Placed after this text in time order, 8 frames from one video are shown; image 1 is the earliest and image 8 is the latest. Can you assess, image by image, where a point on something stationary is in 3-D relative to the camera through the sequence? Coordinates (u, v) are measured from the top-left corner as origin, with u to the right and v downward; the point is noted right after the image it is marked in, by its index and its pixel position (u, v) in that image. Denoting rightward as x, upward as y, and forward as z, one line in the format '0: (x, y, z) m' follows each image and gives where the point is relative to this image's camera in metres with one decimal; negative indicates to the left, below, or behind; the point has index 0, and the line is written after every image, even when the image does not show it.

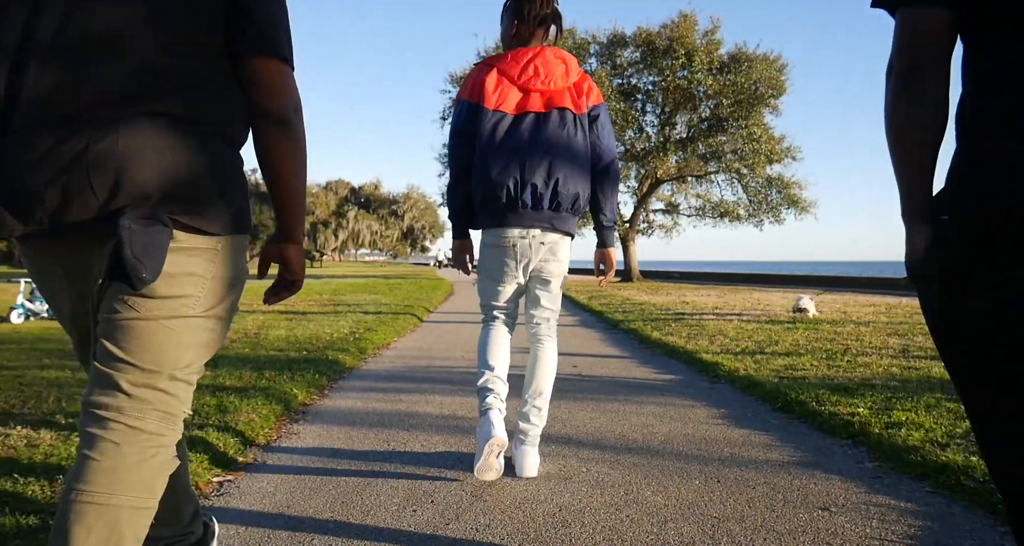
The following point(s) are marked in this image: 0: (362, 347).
0: (-1.6, -0.8, +7.2) m
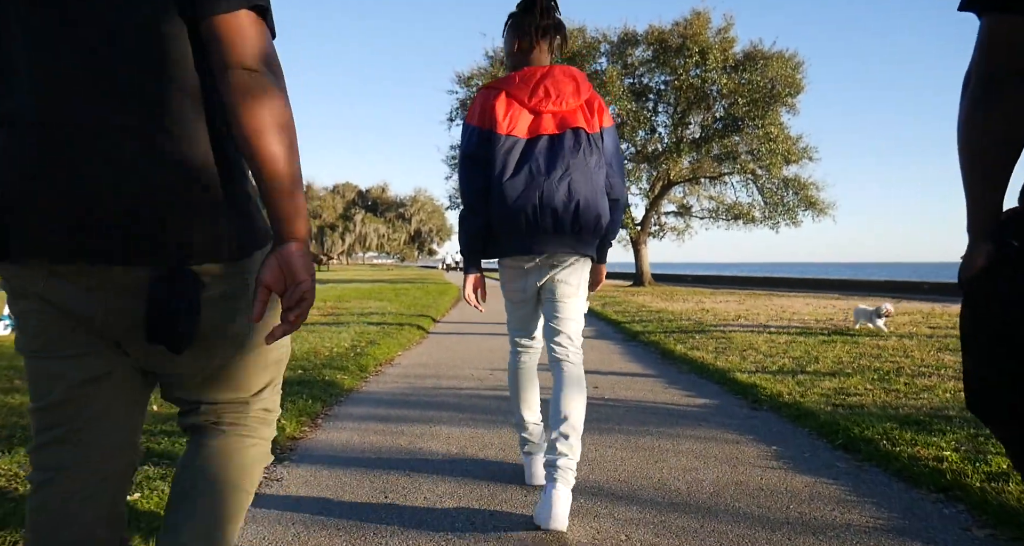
0: (-1.5, -0.9, +6.6) m
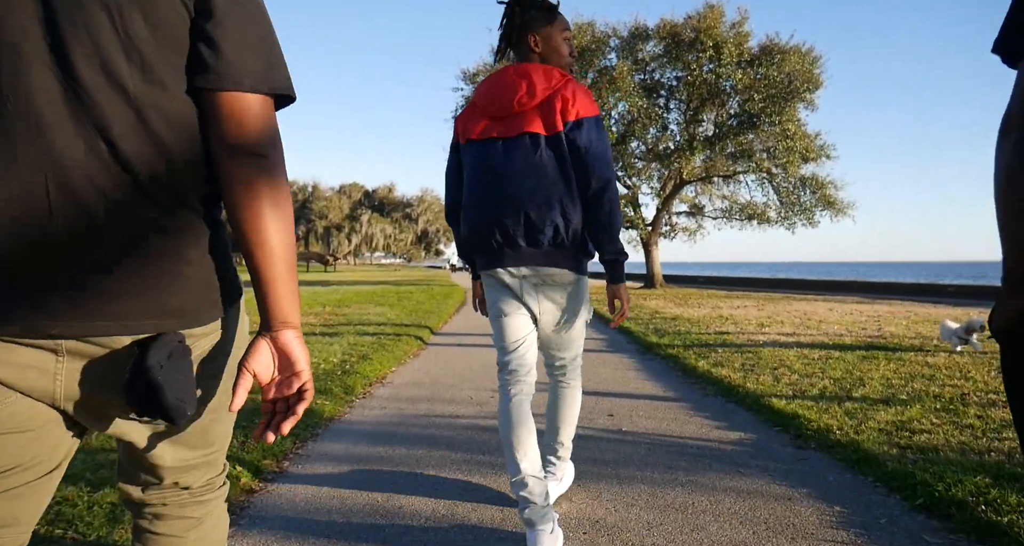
0: (-1.5, -1.0, +5.9) m
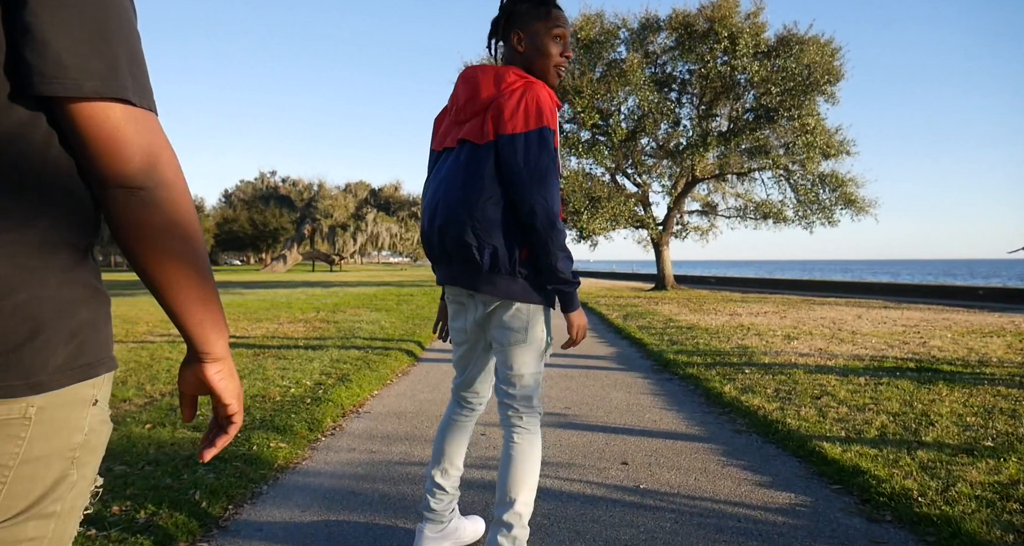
0: (-1.5, -1.1, +5.1) m
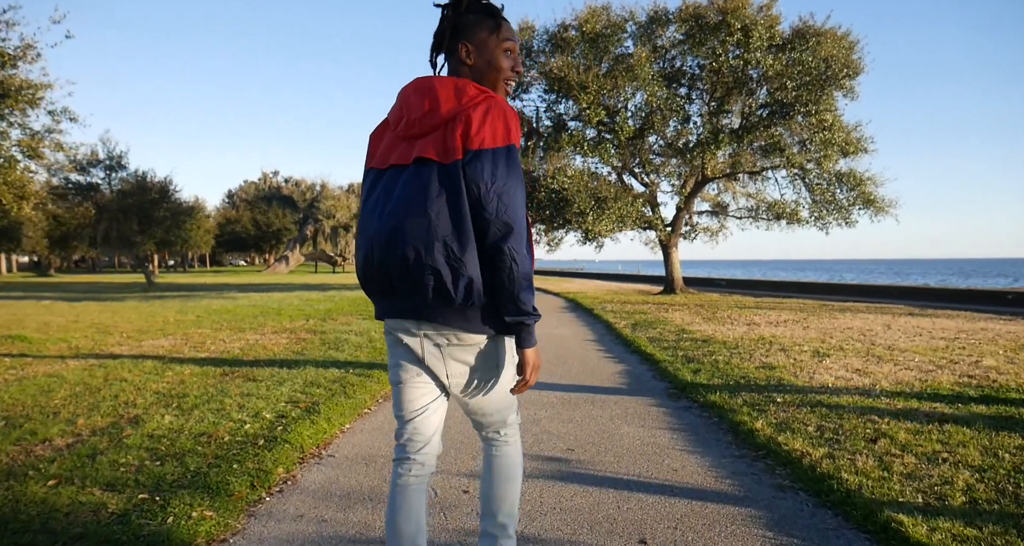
0: (-1.6, -1.2, +4.2) m
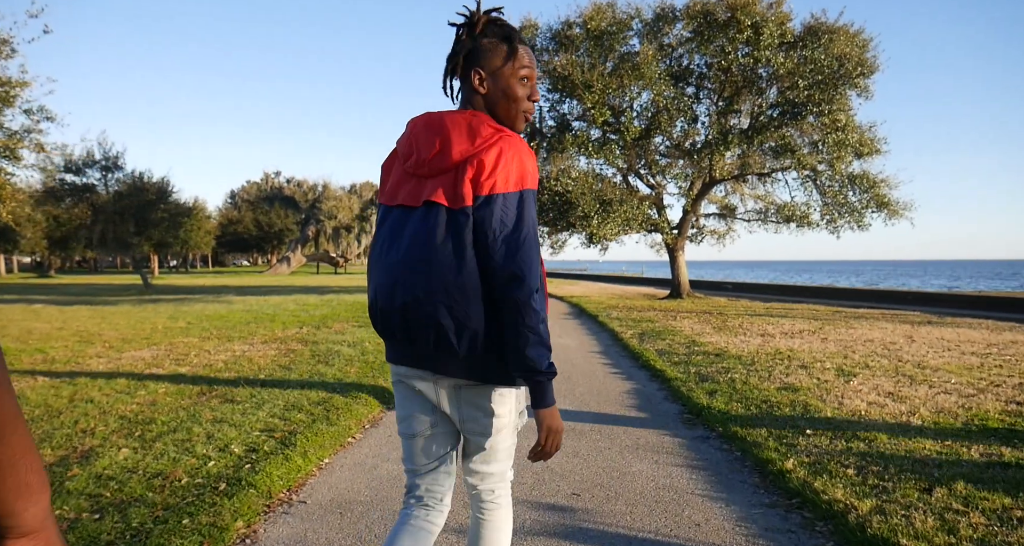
0: (-1.6, -1.4, +3.6) m
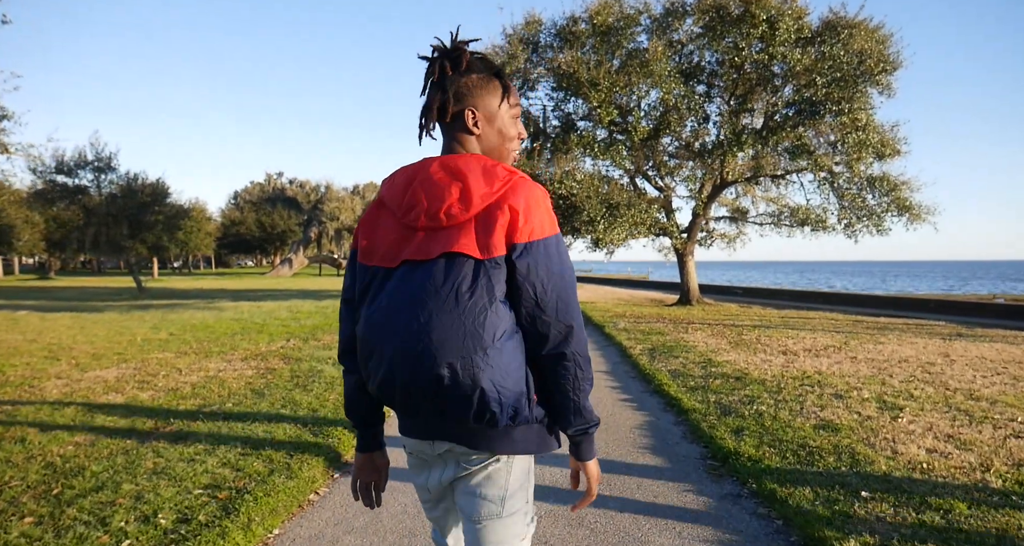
0: (-1.6, -1.5, +2.7) m
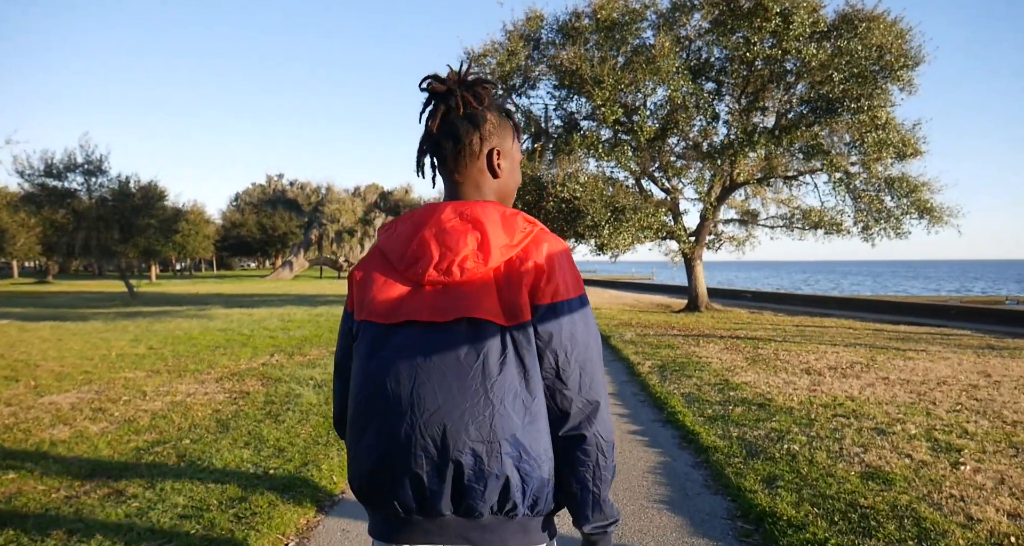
0: (-1.7, -1.7, +1.8) m
